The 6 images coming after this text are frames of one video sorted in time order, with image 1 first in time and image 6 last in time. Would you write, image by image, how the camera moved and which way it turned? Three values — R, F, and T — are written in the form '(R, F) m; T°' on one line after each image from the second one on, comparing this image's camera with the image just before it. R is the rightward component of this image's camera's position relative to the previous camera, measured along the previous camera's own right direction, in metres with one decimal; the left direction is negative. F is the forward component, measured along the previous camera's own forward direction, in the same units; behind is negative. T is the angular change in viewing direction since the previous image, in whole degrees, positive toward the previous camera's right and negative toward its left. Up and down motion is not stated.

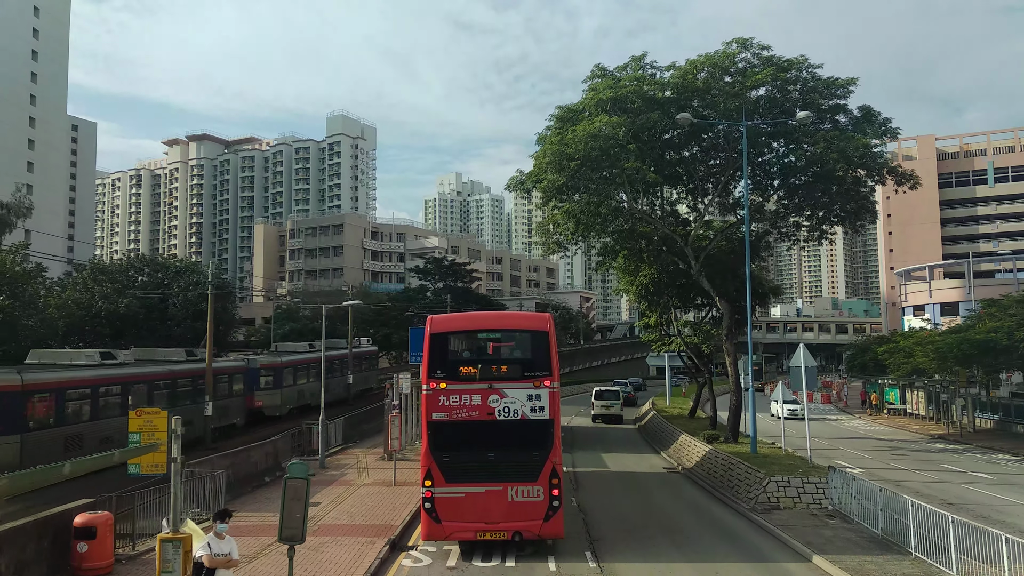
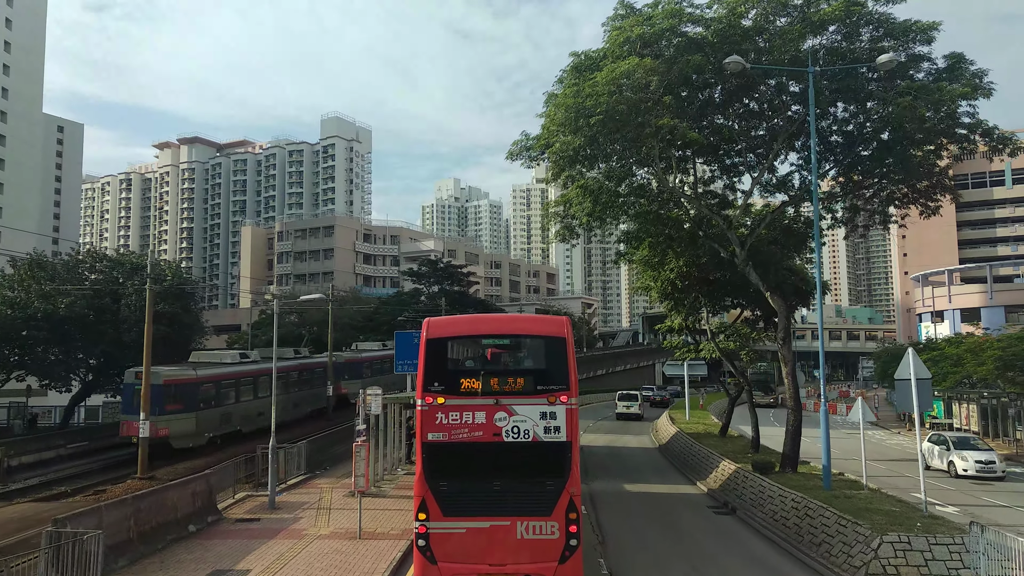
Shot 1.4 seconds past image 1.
(-0.1, +3.9) m; 0°
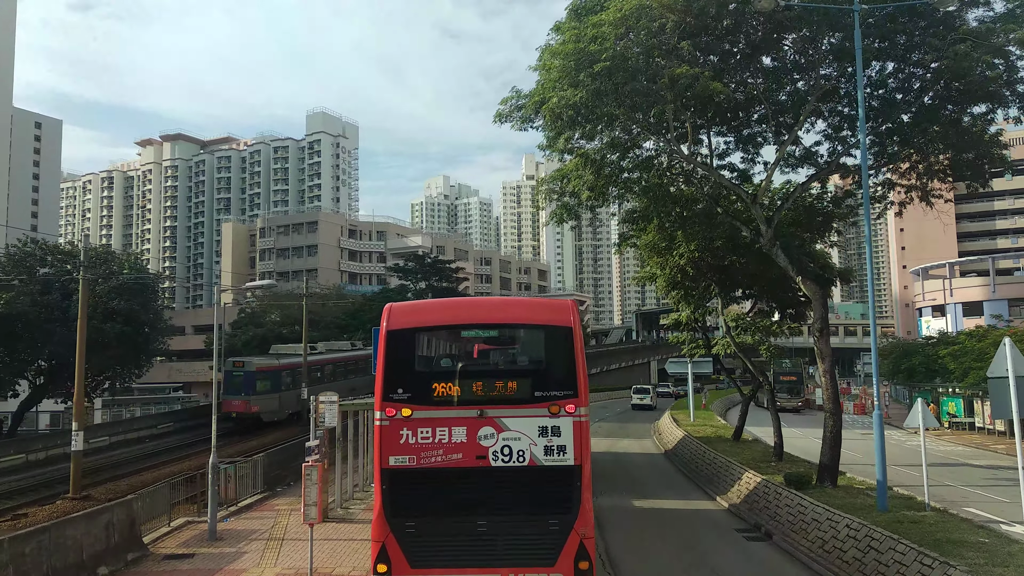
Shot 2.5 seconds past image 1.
(0.0, +2.4) m; +1°
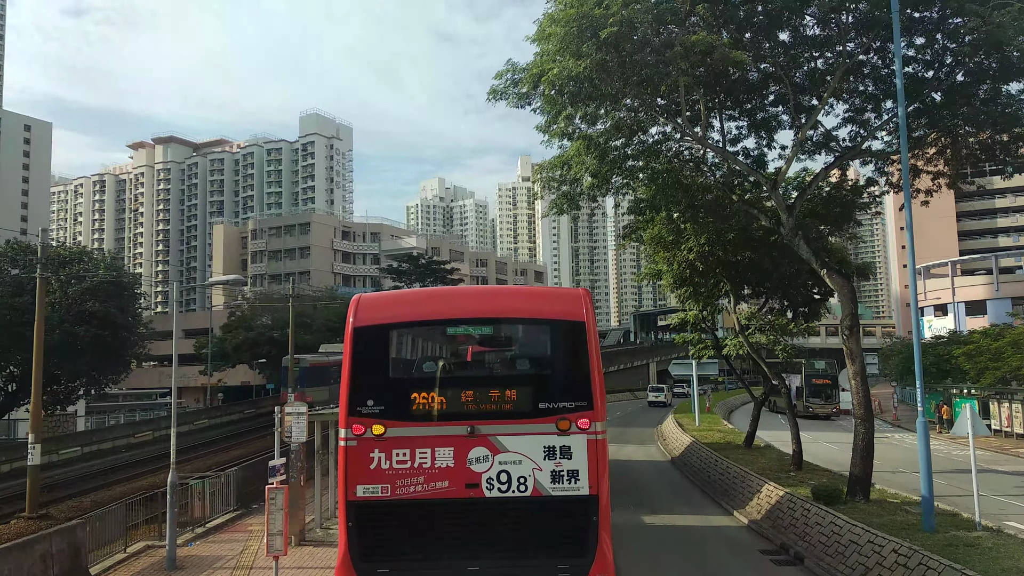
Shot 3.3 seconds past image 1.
(0.0, +1.3) m; 0°
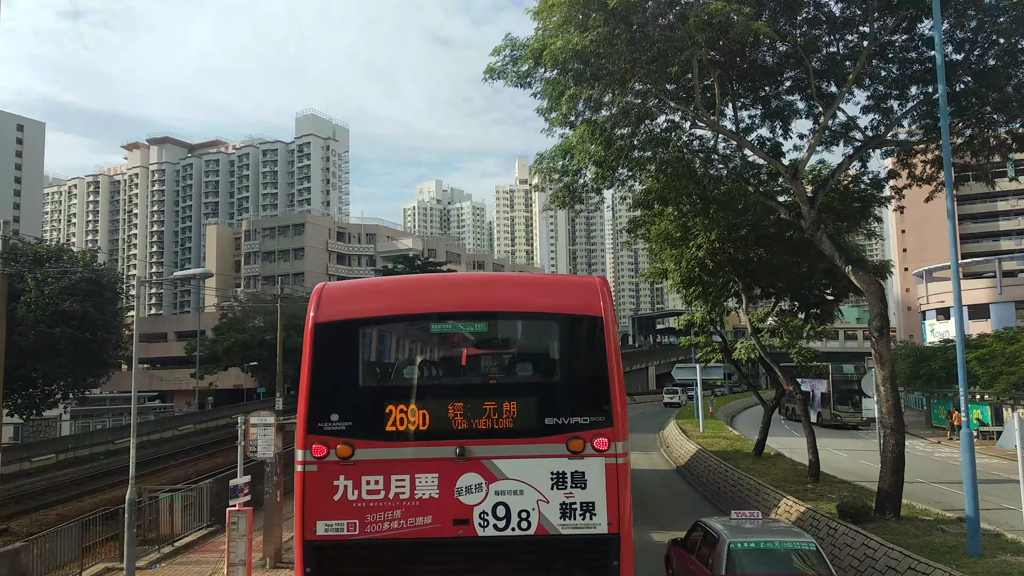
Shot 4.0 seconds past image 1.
(0.0, +1.1) m; 0°
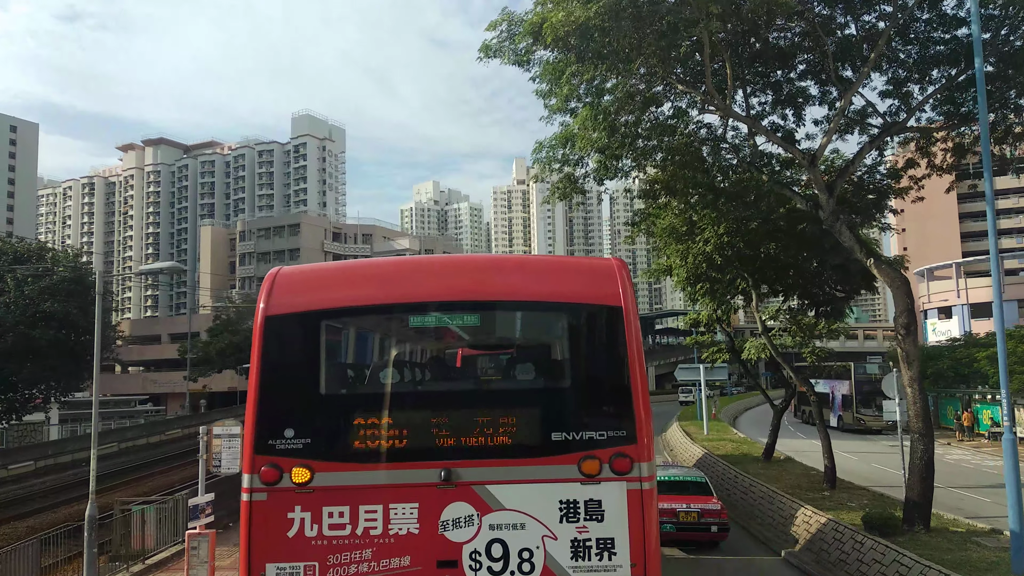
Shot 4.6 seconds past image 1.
(0.0, +0.8) m; 0°
